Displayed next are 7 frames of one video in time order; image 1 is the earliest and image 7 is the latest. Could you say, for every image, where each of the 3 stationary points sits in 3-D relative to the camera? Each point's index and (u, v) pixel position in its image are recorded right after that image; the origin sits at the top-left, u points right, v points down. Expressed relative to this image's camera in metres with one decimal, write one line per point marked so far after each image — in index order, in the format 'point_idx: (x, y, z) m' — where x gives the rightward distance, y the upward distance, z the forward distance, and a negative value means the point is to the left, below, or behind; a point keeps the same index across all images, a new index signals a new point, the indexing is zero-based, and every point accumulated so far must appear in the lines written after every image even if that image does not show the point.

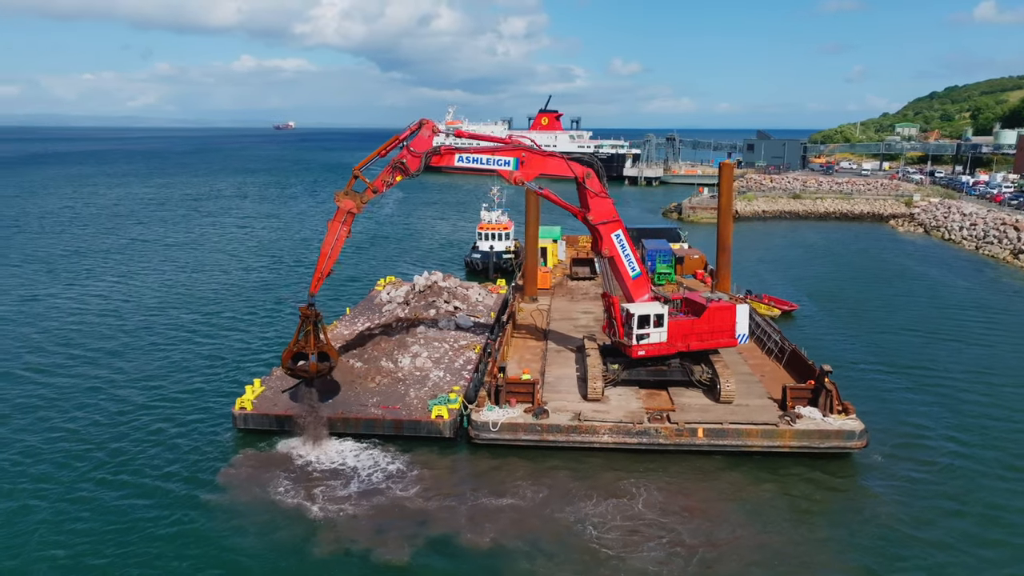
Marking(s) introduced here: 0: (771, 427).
0: (+7.1, -3.8, +19.1) m
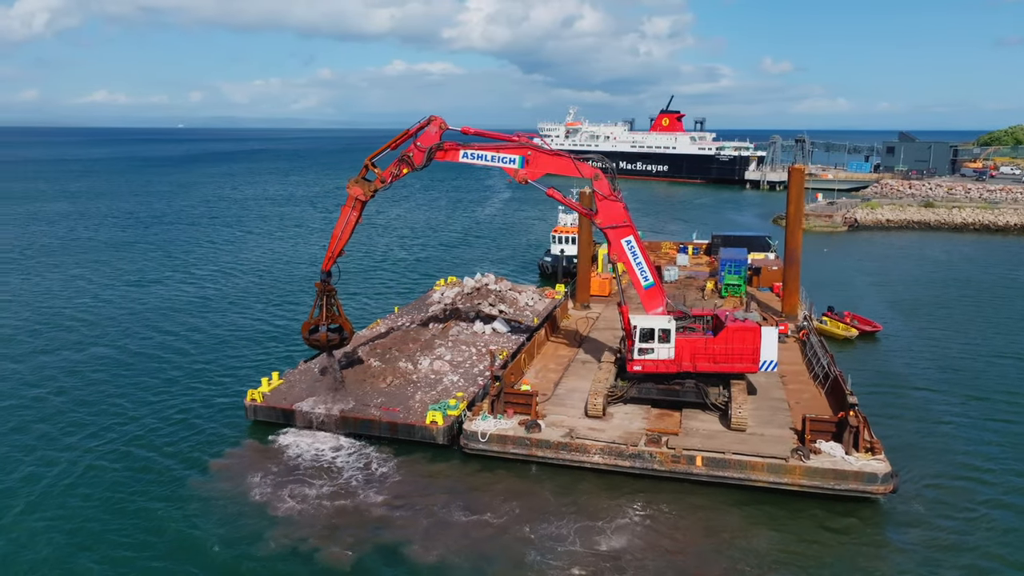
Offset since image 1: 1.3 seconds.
0: (+6.6, -4.2, +17.2) m
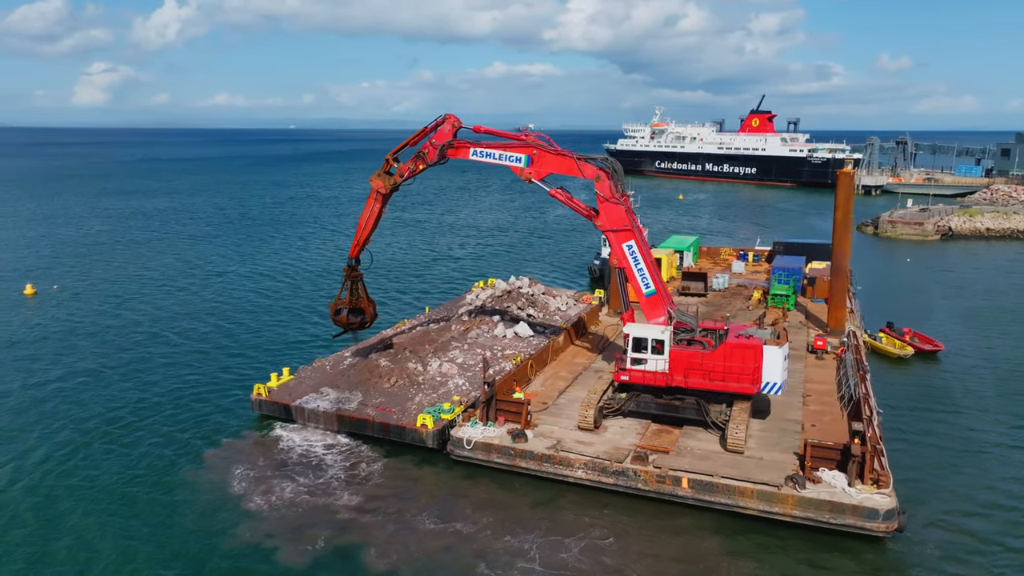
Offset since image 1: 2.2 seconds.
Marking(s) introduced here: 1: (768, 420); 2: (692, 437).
0: (+5.9, -4.5, +15.9) m
1: (+7.1, -3.7, +19.5) m
2: (+4.7, -3.9, +18.4) m
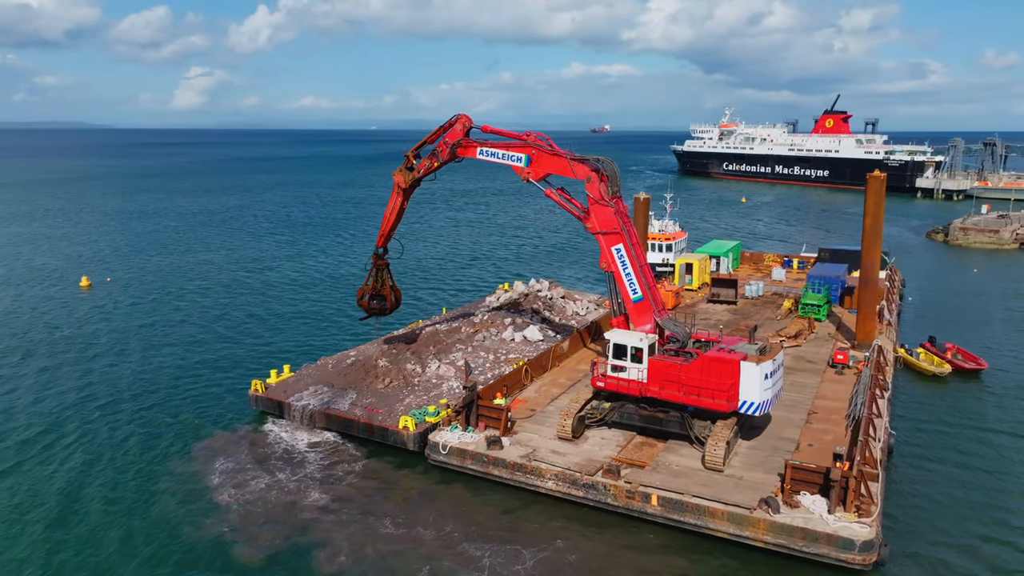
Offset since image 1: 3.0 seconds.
0: (+4.9, -4.8, +14.9) m
1: (+6.5, -3.9, +18.4) m
2: (+4.0, -4.1, +17.5) m
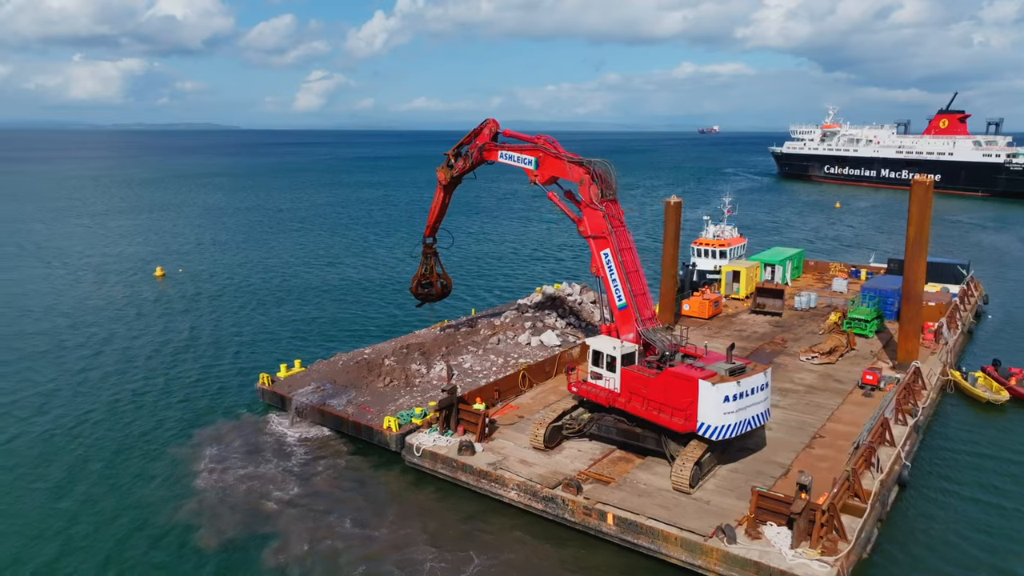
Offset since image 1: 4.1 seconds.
0: (+3.7, -5.0, +14.0) m
1: (+5.8, -4.2, +17.2) m
2: (+3.1, -4.3, +16.7) m
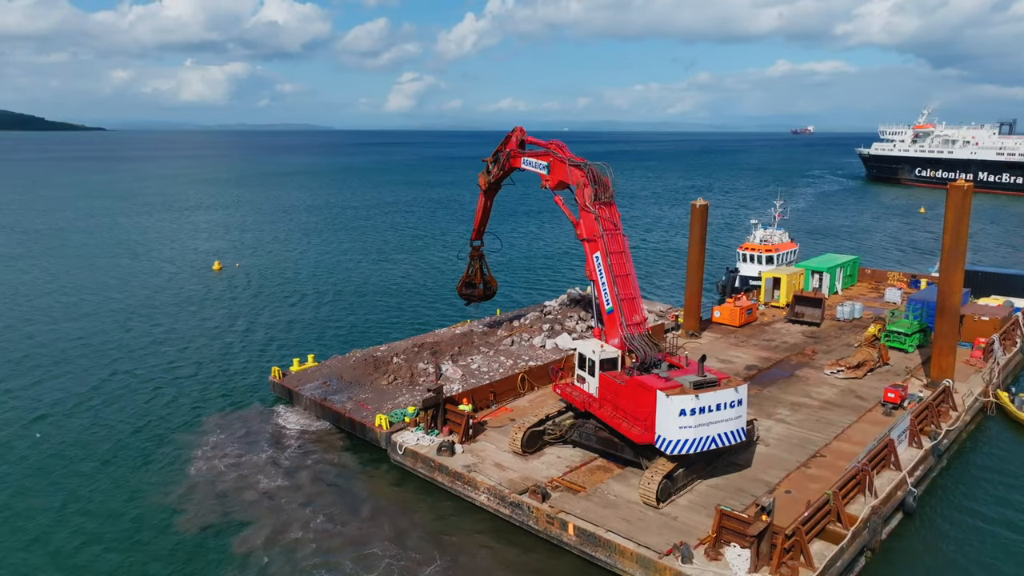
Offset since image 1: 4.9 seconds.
0: (+2.7, -5.1, +13.4) m
1: (+5.1, -4.4, +16.4) m
2: (+2.5, -4.4, +16.2) m
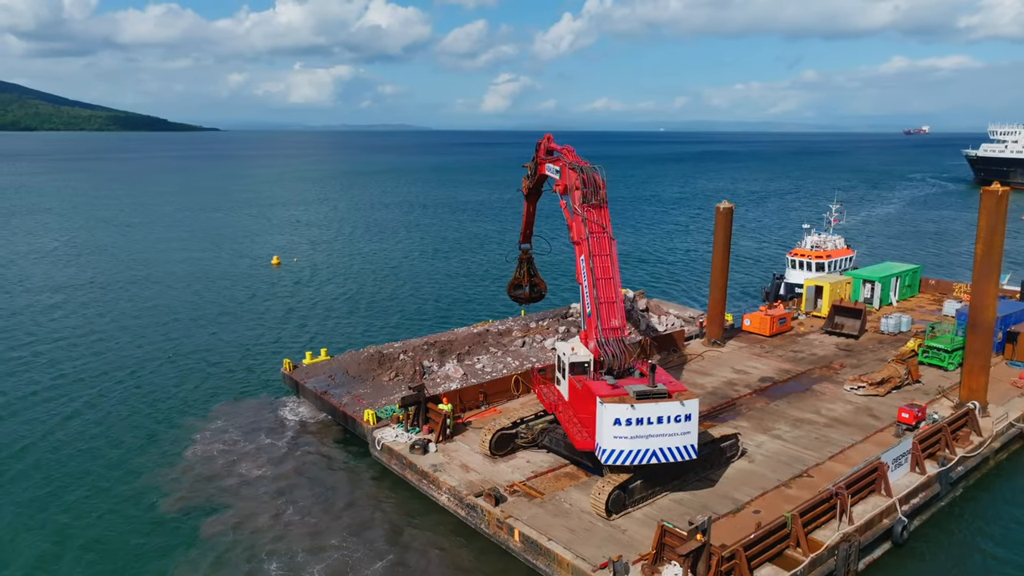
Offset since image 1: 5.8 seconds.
0: (+1.4, -5.2, +13.0) m
1: (+4.2, -4.6, +15.7) m
2: (+1.5, -4.5, +15.8) m
